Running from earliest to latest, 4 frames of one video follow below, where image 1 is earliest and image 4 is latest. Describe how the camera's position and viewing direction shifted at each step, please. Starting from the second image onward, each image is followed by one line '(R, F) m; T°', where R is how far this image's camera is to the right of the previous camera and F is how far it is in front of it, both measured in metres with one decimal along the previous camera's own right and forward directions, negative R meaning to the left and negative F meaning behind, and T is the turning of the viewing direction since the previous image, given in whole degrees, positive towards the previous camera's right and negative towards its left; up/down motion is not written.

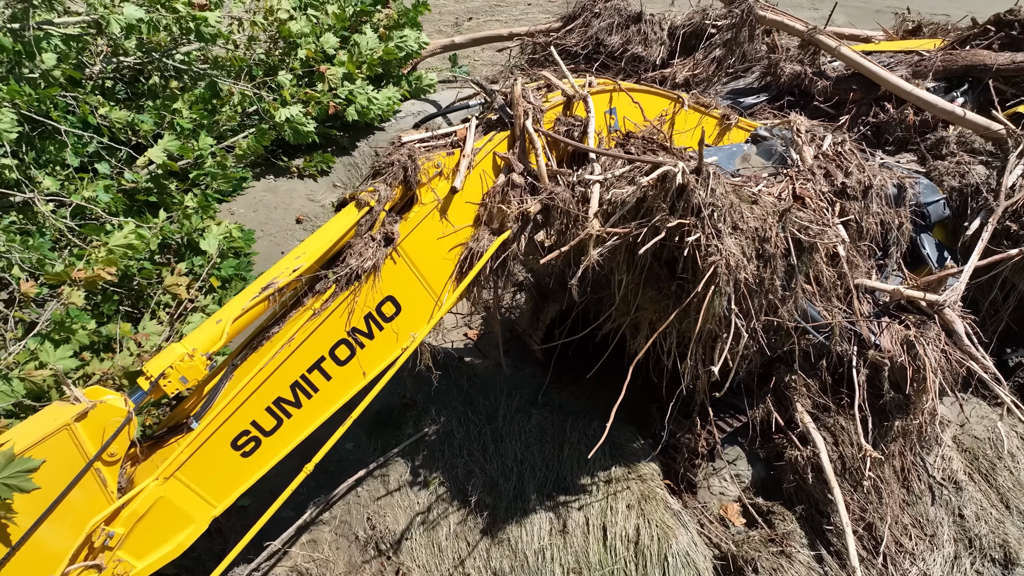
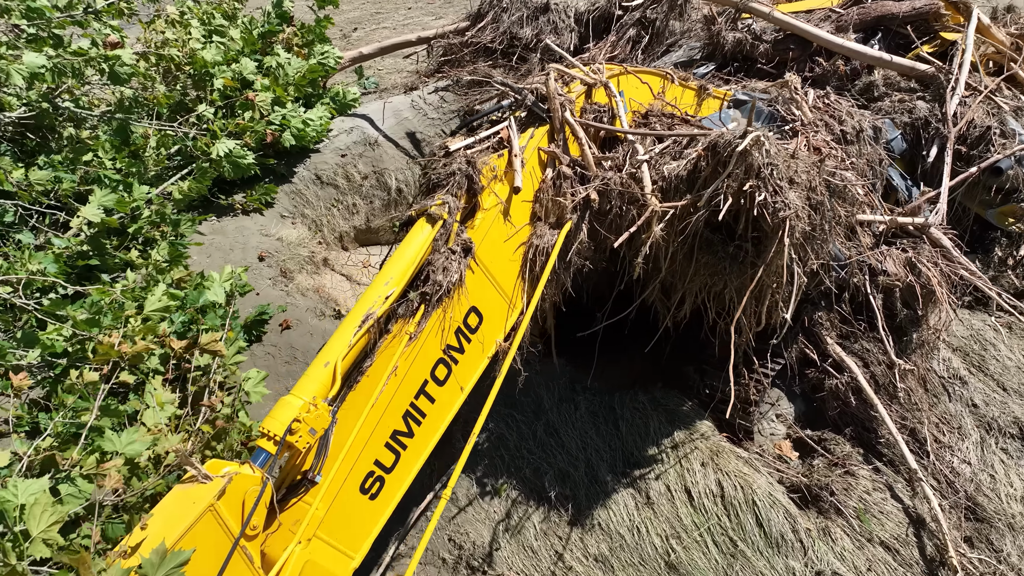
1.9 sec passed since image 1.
(-1.0, +0.1) m; +11°
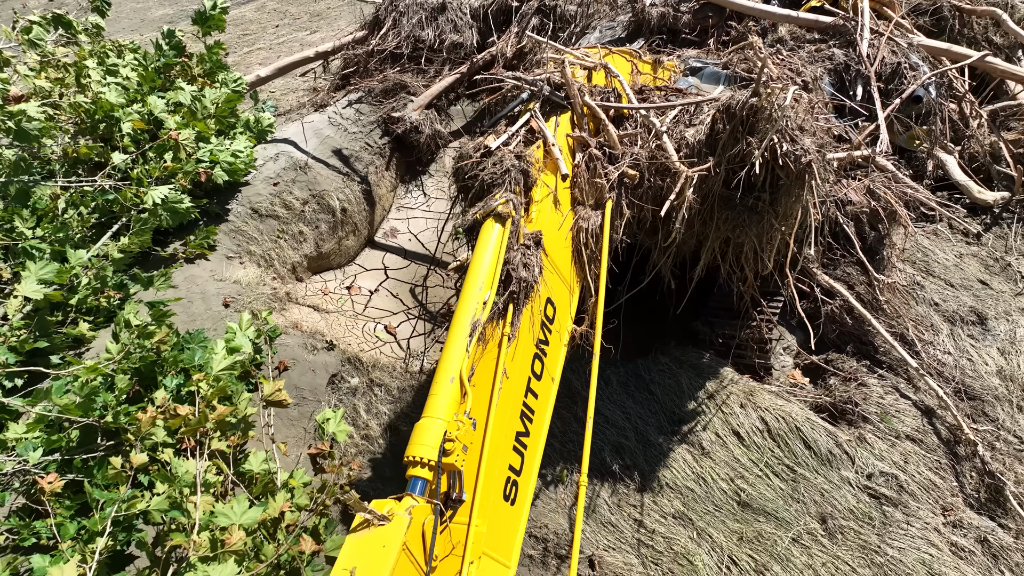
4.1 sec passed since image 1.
(-1.0, +0.1) m; +12°
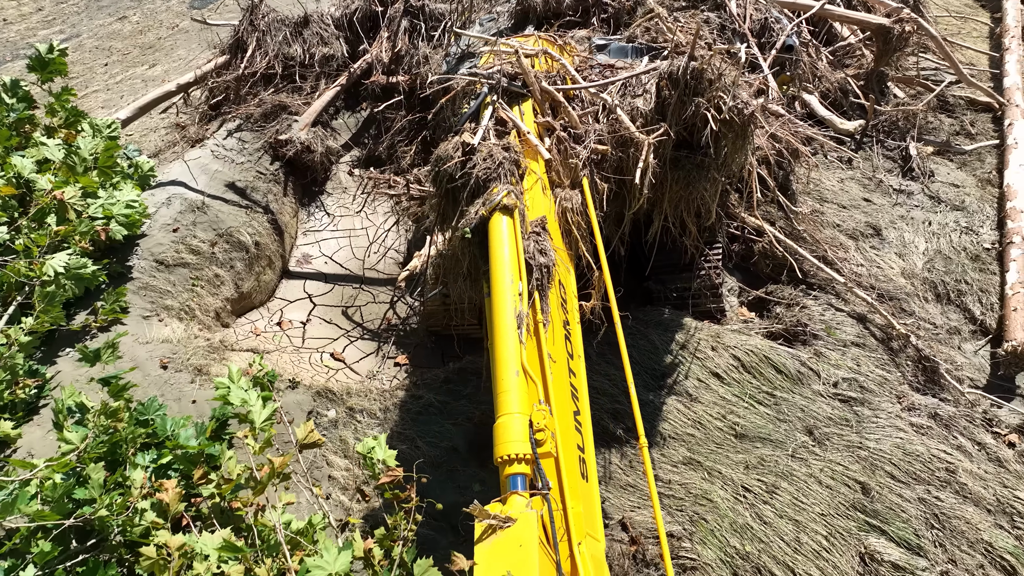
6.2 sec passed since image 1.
(-0.8, 0.0) m; +12°
